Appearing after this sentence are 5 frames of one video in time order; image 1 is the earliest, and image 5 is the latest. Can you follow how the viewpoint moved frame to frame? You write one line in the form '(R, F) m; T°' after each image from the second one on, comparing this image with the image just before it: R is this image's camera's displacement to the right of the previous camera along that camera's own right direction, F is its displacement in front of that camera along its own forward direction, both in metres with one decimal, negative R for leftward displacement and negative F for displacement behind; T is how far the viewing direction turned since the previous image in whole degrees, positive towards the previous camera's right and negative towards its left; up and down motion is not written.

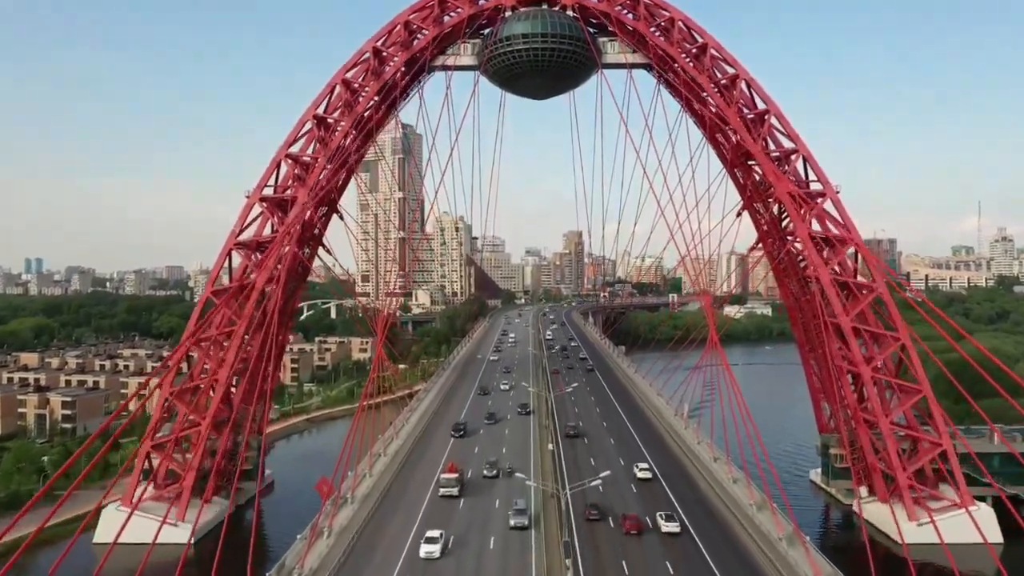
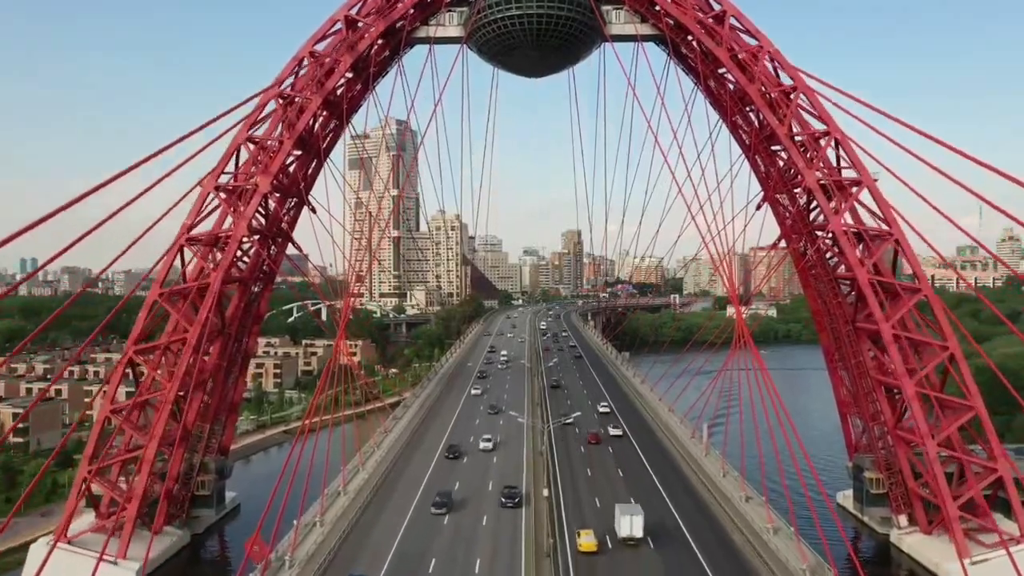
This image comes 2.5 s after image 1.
(+0.2, +2.6) m; 0°
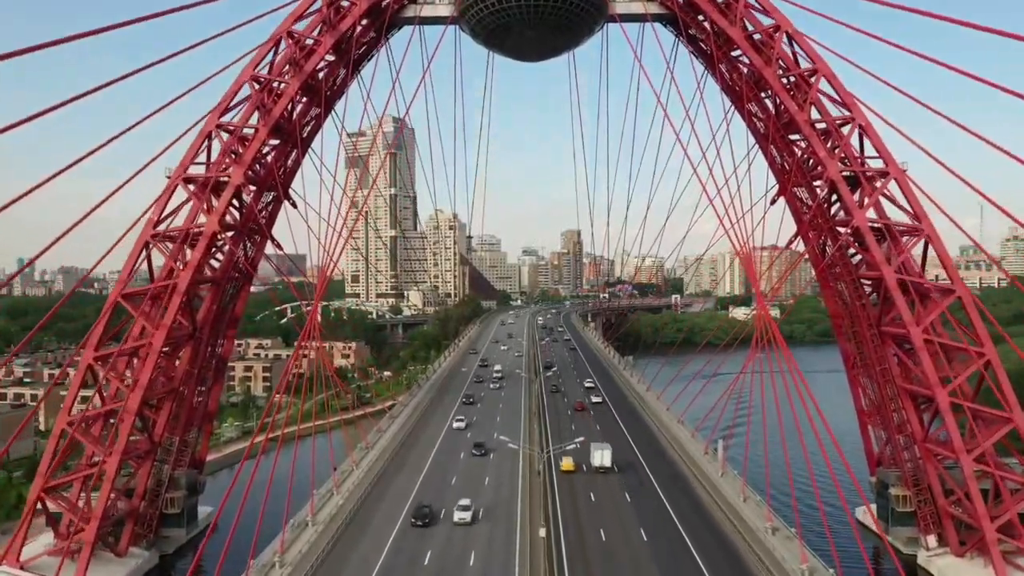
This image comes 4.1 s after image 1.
(+0.1, +1.5) m; 0°
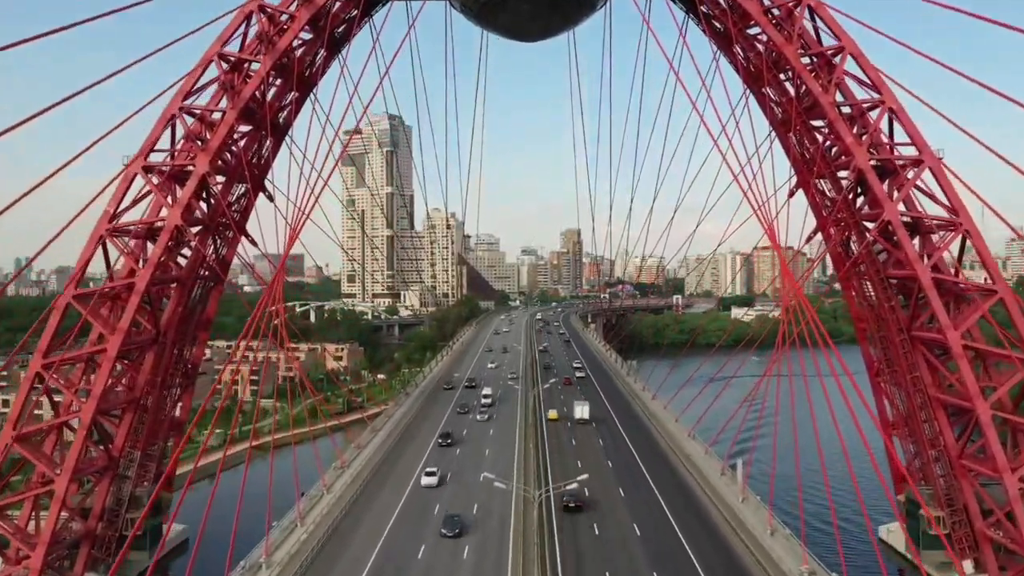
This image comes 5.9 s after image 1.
(+0.1, +1.6) m; 0°
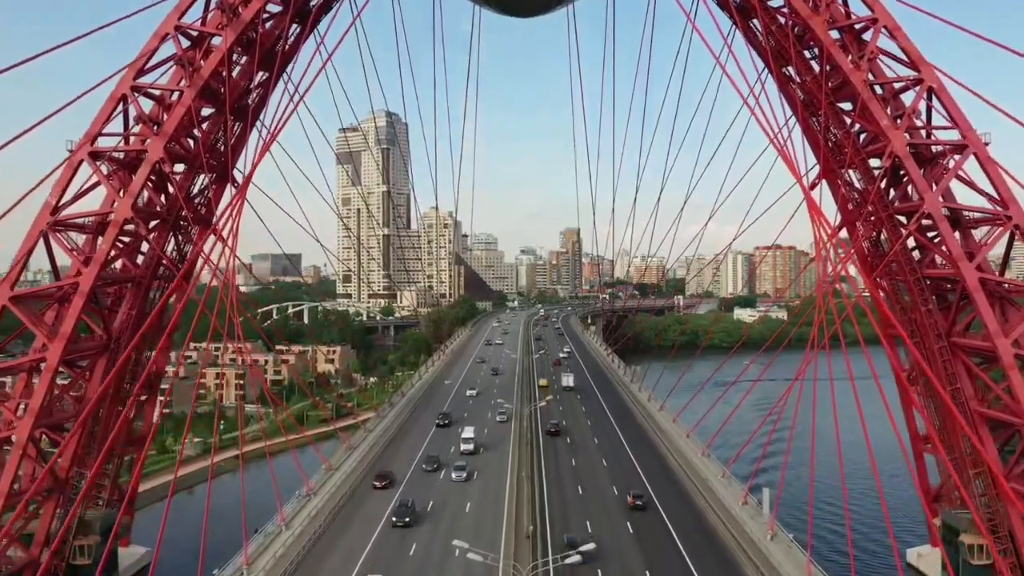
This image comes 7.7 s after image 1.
(+0.1, +1.7) m; 0°
